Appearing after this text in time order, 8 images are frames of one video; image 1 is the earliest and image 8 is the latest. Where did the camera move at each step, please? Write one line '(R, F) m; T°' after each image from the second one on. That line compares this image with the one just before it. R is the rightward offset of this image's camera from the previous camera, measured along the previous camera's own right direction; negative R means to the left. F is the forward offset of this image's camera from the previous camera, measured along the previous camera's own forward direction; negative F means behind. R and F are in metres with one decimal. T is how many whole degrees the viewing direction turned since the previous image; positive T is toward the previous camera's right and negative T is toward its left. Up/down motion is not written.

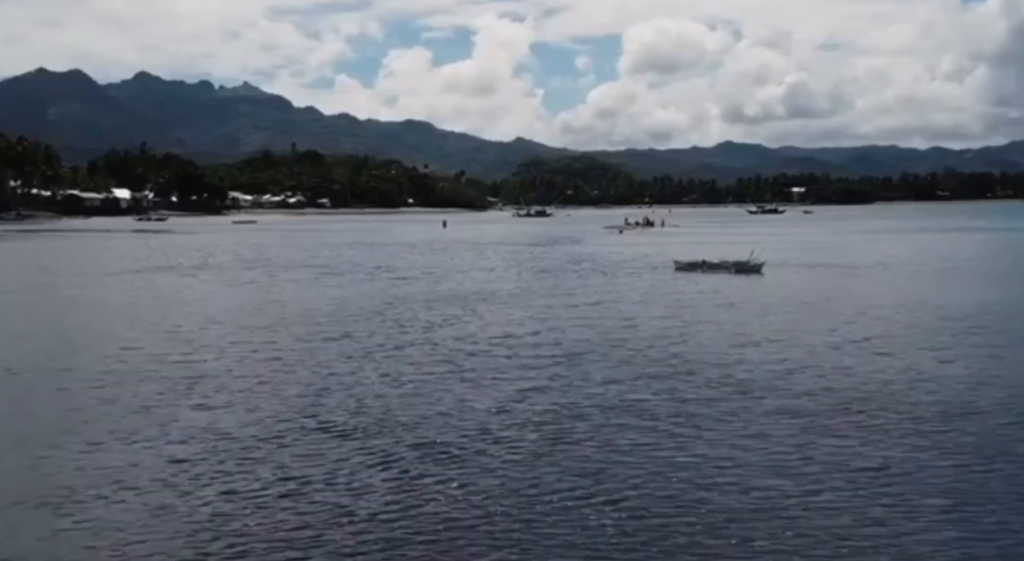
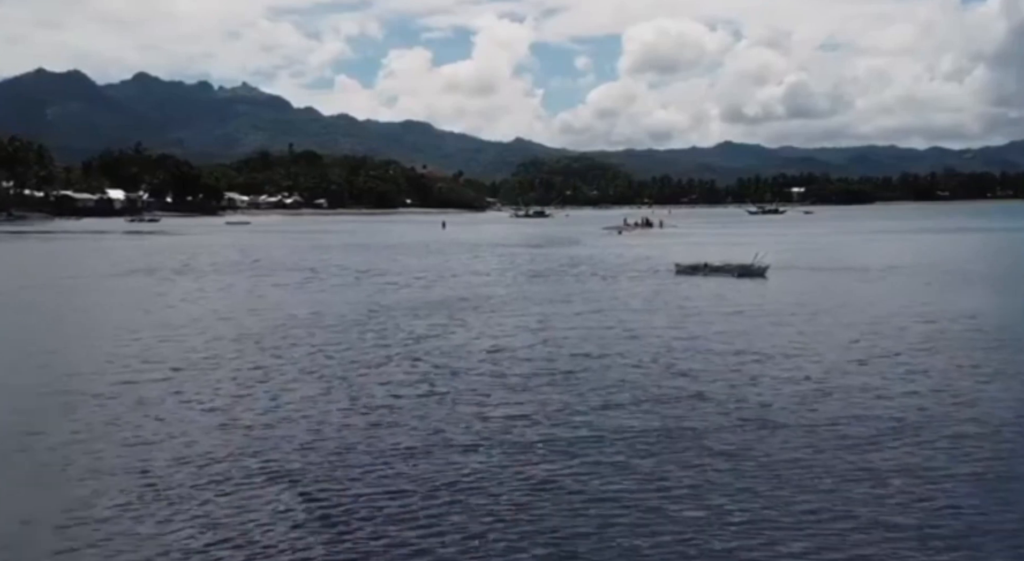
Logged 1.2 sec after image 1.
(+0.4, +2.9) m; 0°
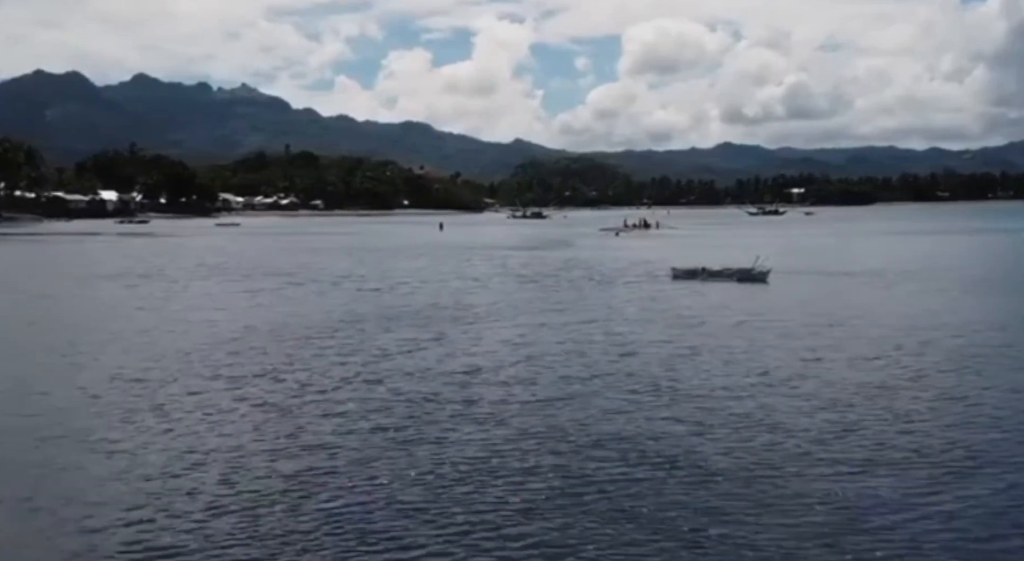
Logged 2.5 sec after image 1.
(+0.7, +3.6) m; 0°
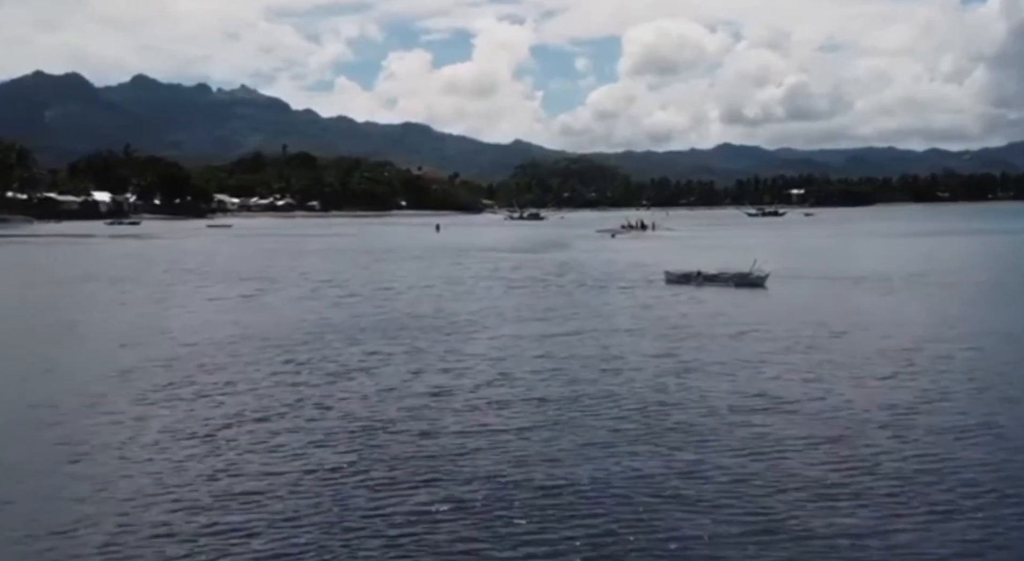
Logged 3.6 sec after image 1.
(+0.8, +2.9) m; 0°
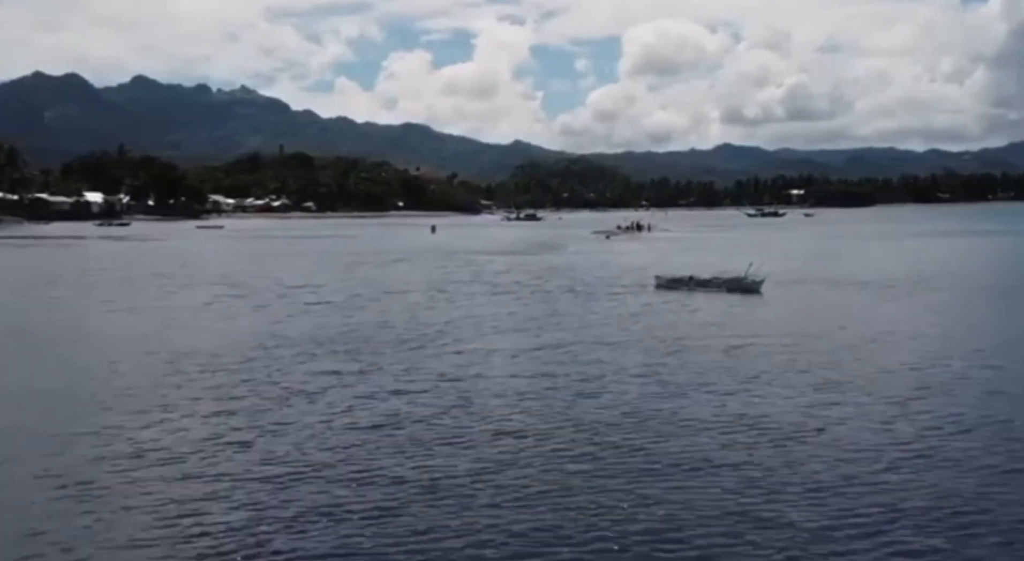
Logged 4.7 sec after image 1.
(+1.1, +3.1) m; 0°
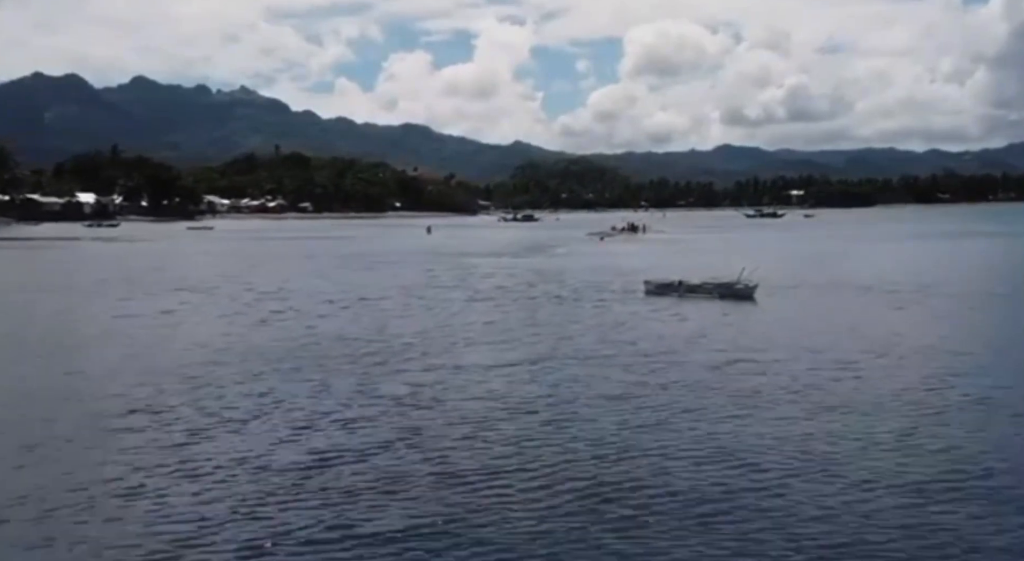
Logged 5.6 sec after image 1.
(+1.1, +2.9) m; 0°
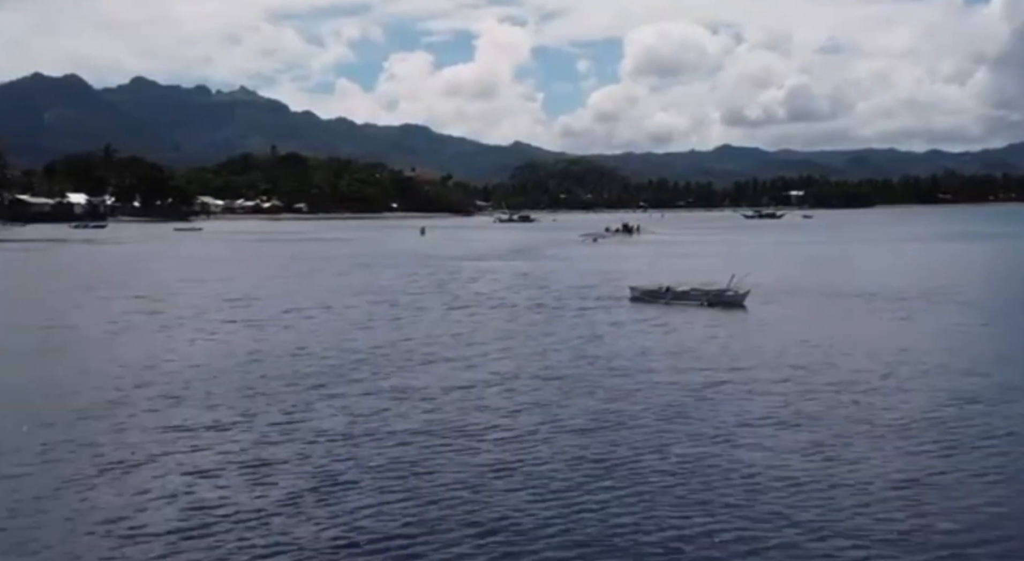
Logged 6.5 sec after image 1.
(+1.3, +3.3) m; 0°
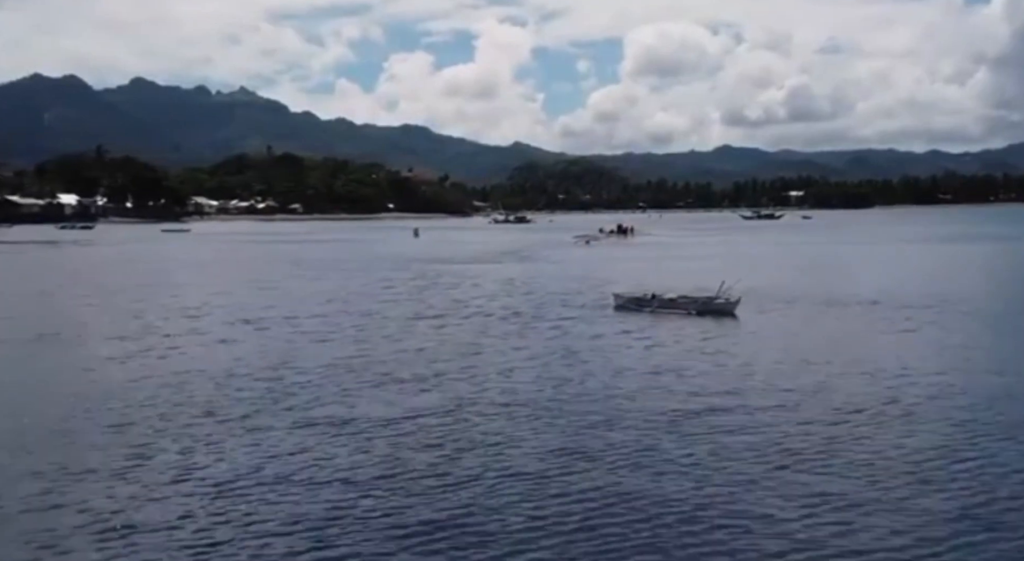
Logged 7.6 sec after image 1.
(+1.3, +3.4) m; 0°
